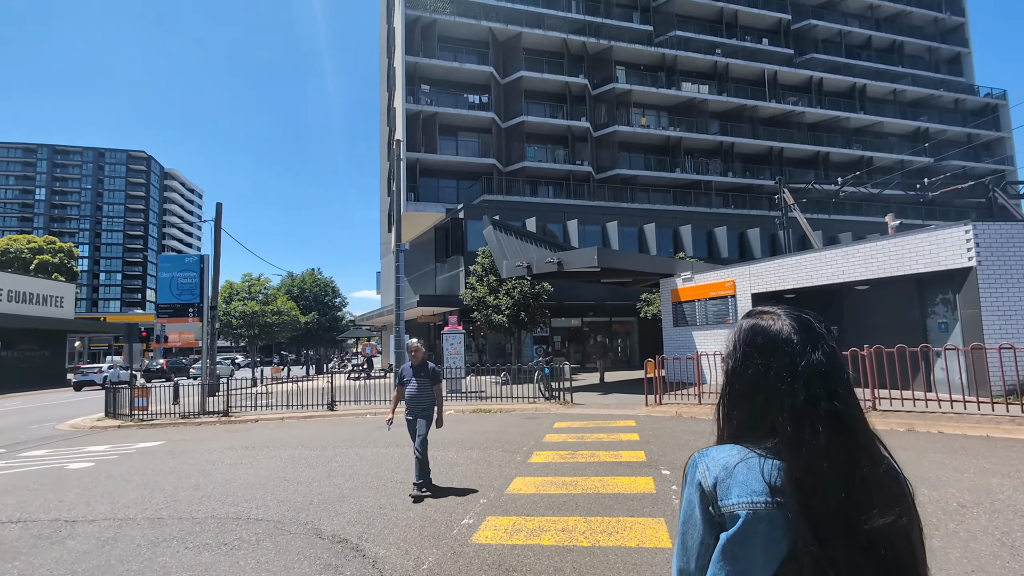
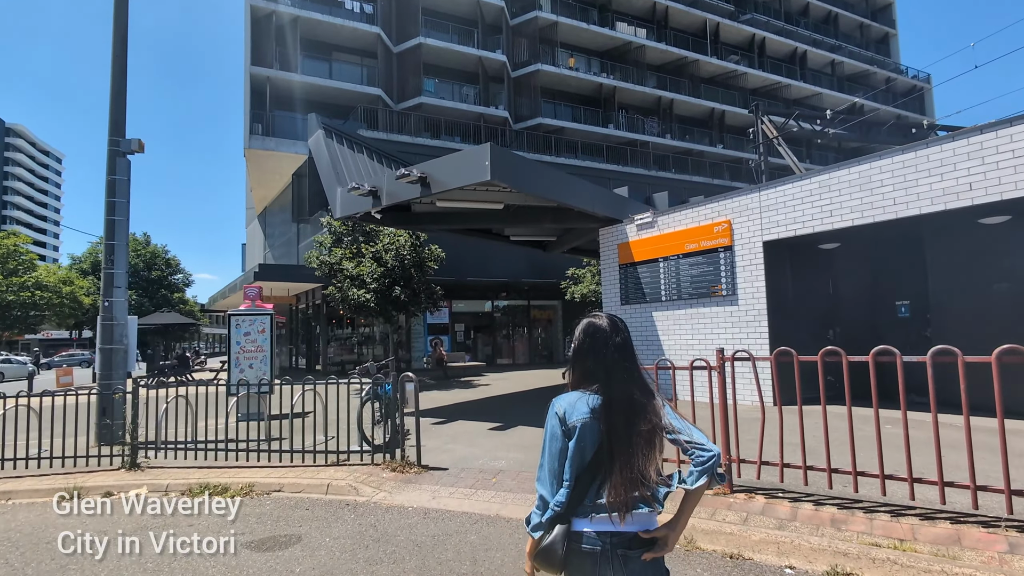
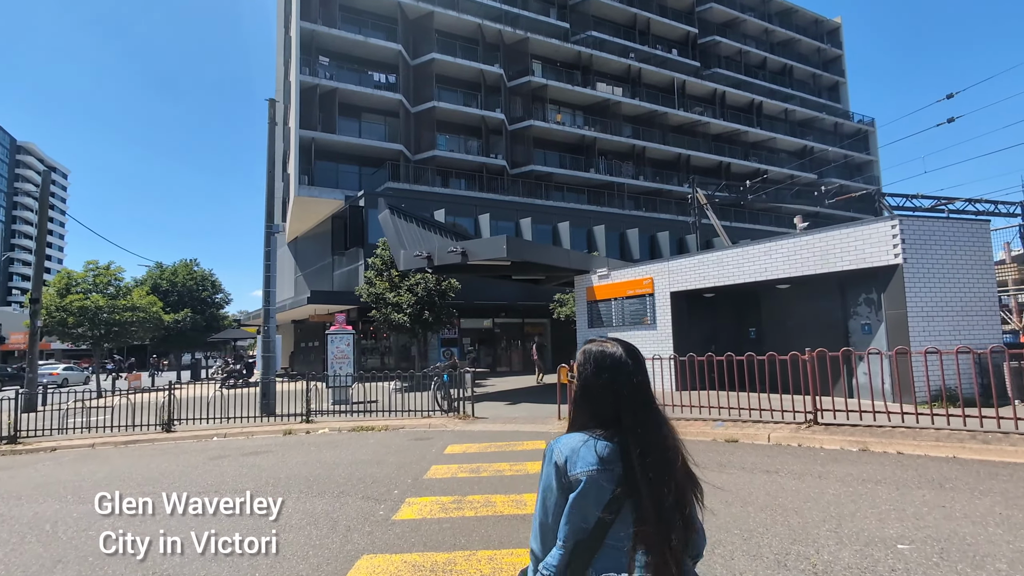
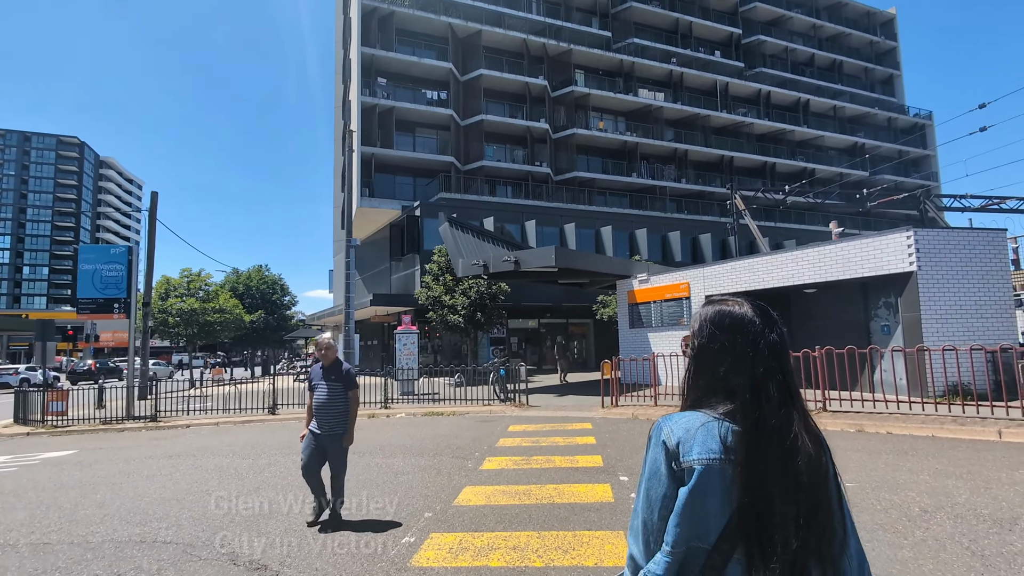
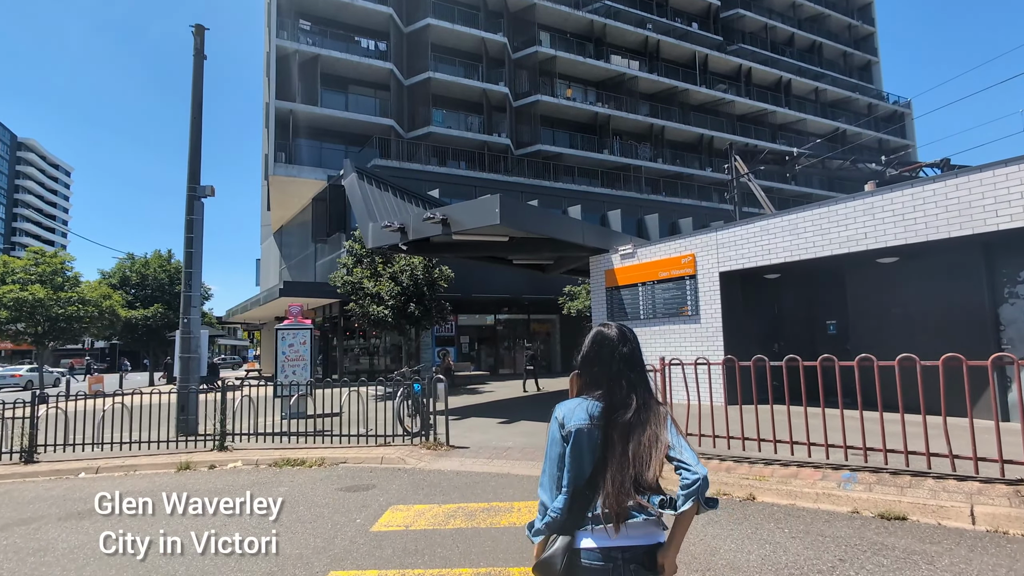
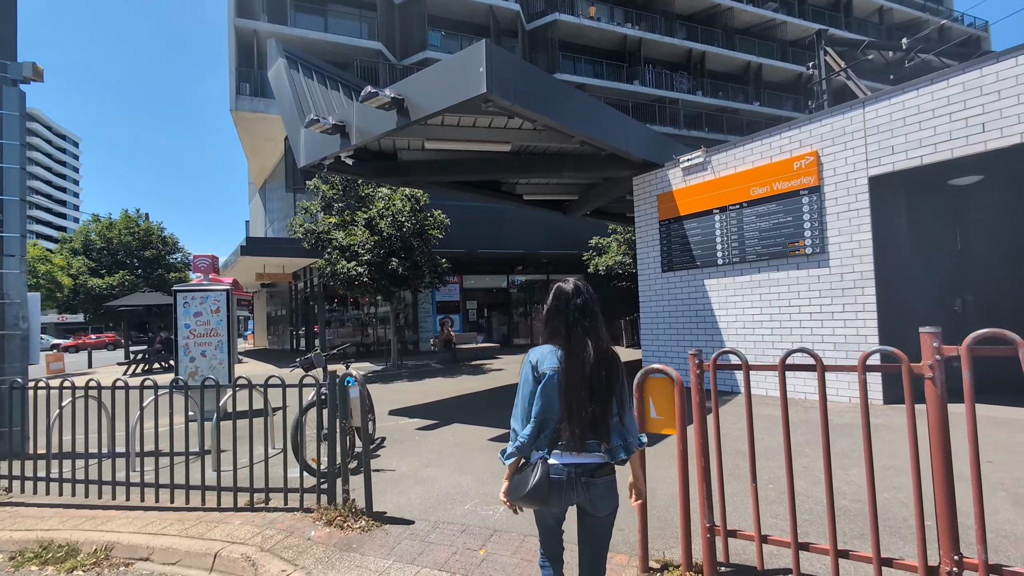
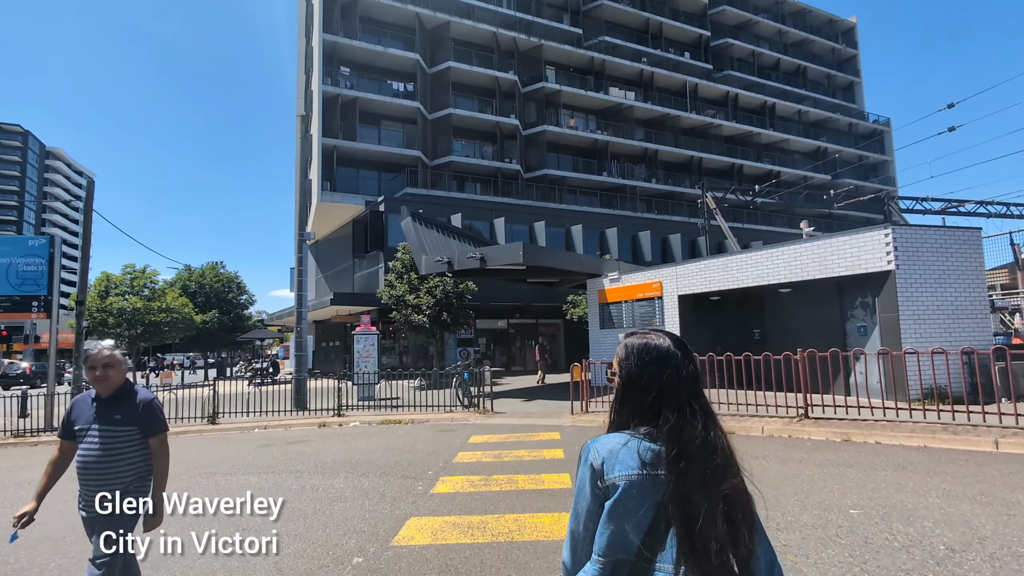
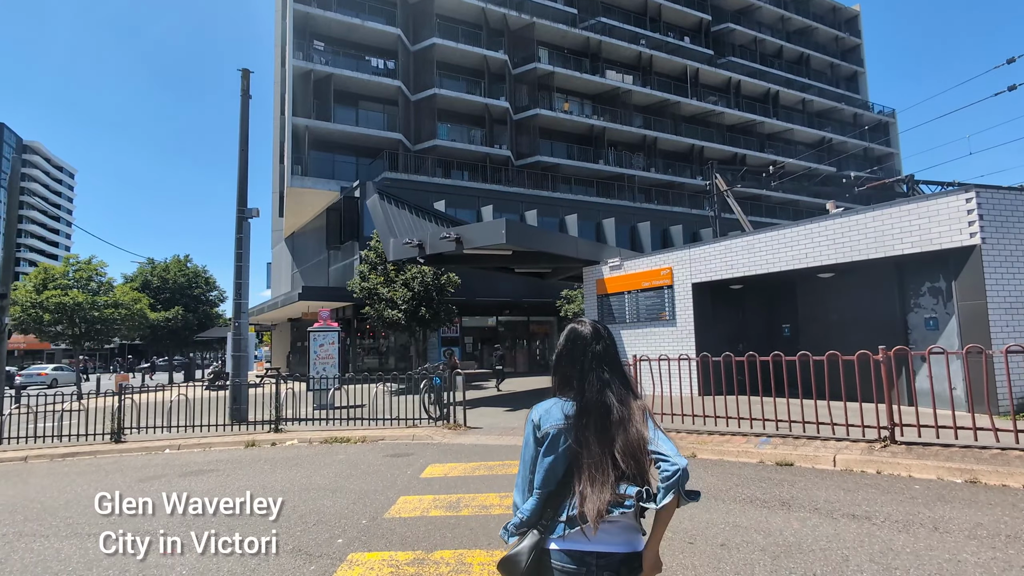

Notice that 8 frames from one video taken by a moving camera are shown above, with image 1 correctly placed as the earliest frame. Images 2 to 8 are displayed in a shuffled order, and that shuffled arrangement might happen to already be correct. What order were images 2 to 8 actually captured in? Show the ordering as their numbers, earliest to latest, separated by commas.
4, 7, 3, 8, 5, 2, 6
